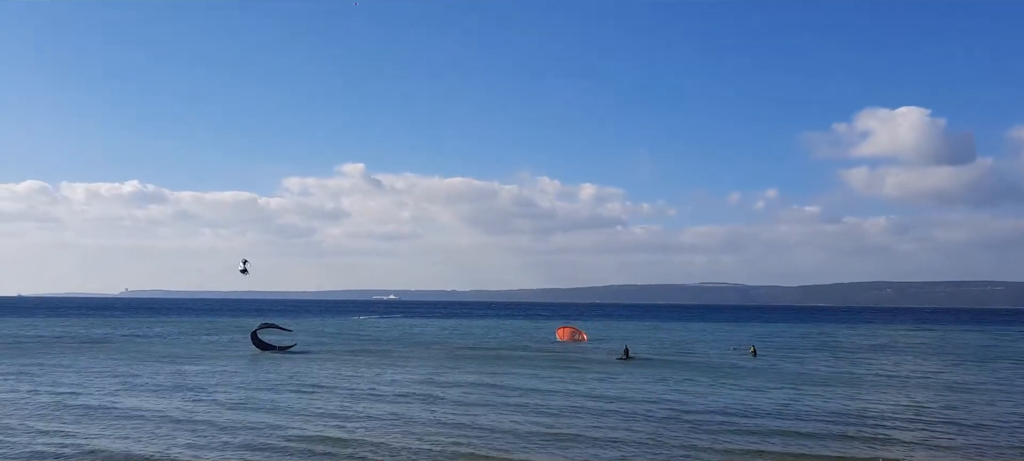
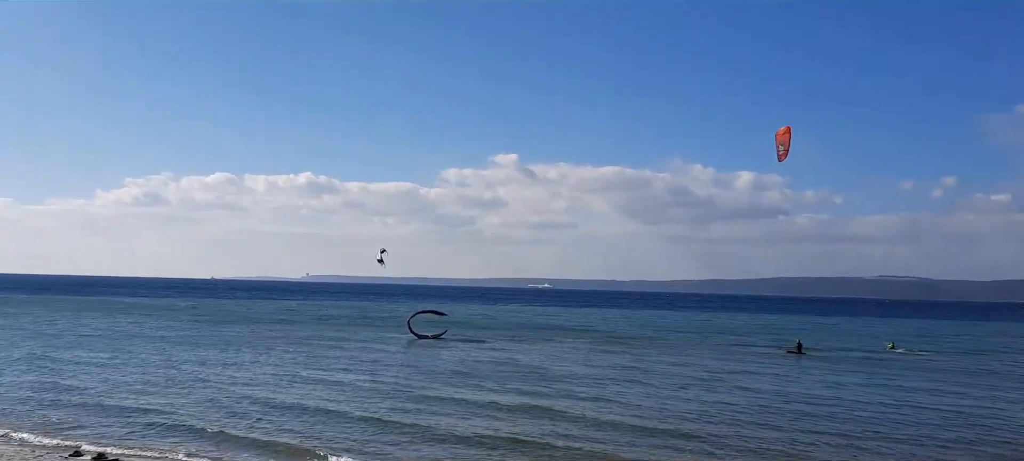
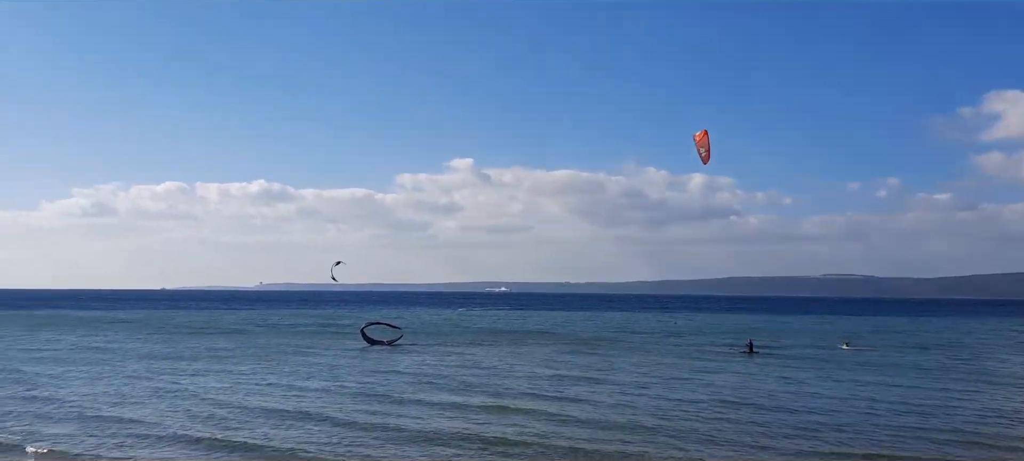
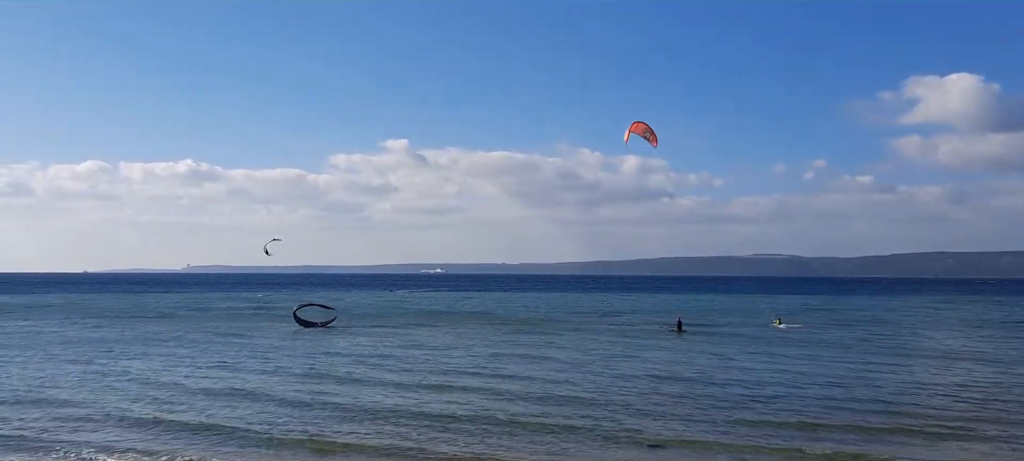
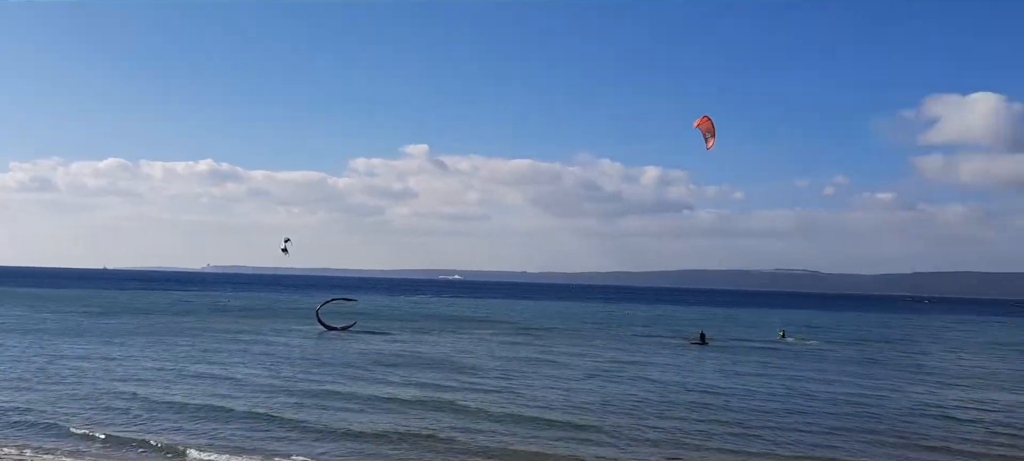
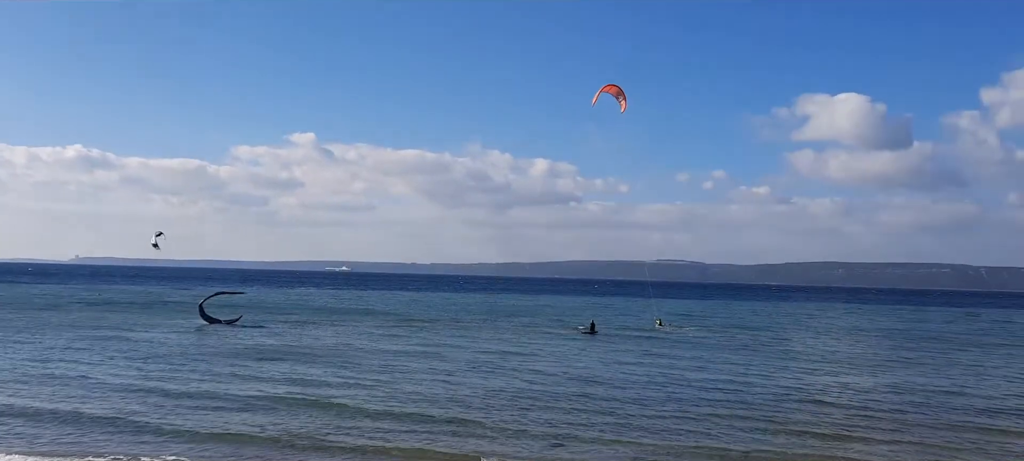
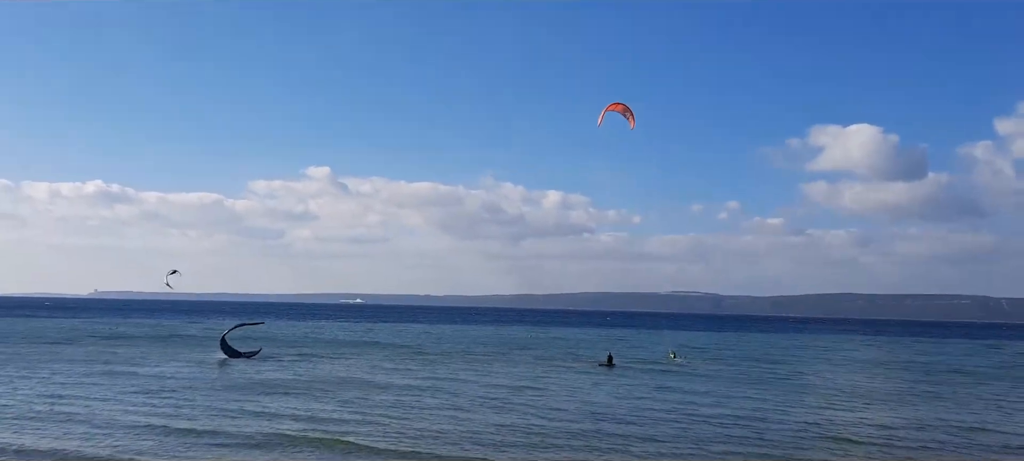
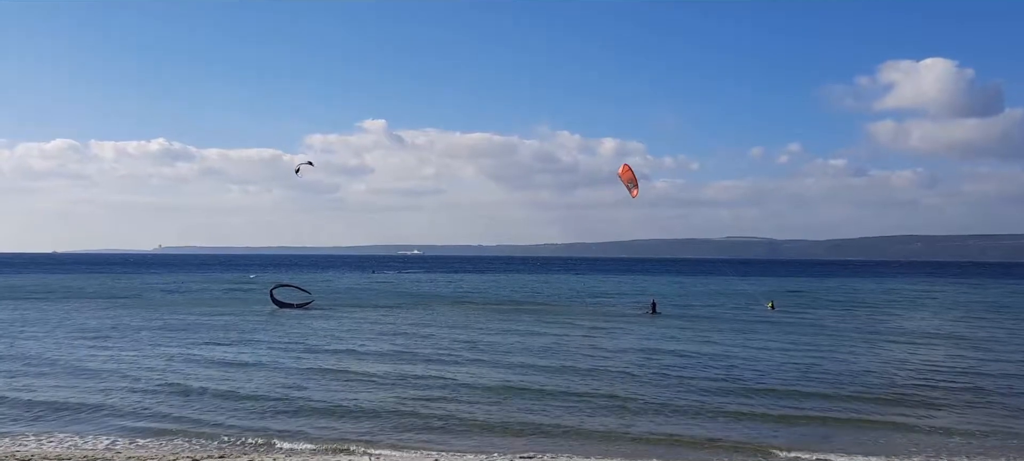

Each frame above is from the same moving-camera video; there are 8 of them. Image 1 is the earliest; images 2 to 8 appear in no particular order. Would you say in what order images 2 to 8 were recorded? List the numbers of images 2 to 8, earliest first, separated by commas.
8, 4, 3, 2, 5, 6, 7
